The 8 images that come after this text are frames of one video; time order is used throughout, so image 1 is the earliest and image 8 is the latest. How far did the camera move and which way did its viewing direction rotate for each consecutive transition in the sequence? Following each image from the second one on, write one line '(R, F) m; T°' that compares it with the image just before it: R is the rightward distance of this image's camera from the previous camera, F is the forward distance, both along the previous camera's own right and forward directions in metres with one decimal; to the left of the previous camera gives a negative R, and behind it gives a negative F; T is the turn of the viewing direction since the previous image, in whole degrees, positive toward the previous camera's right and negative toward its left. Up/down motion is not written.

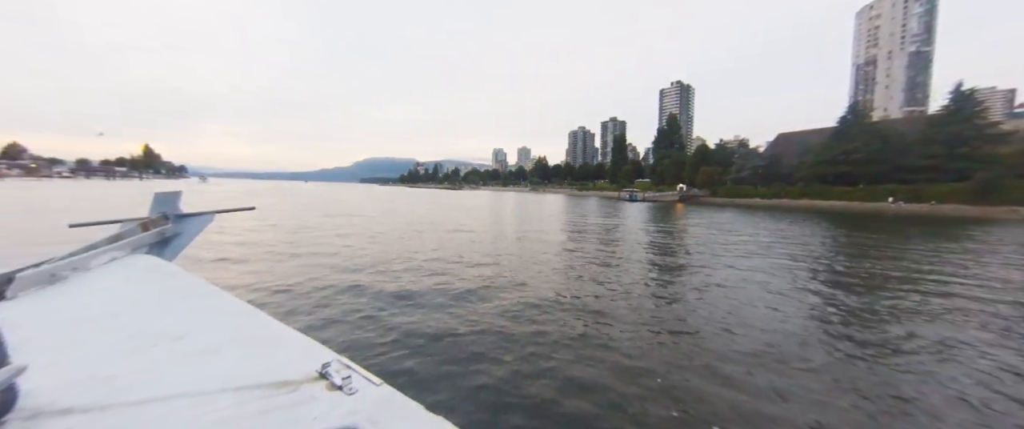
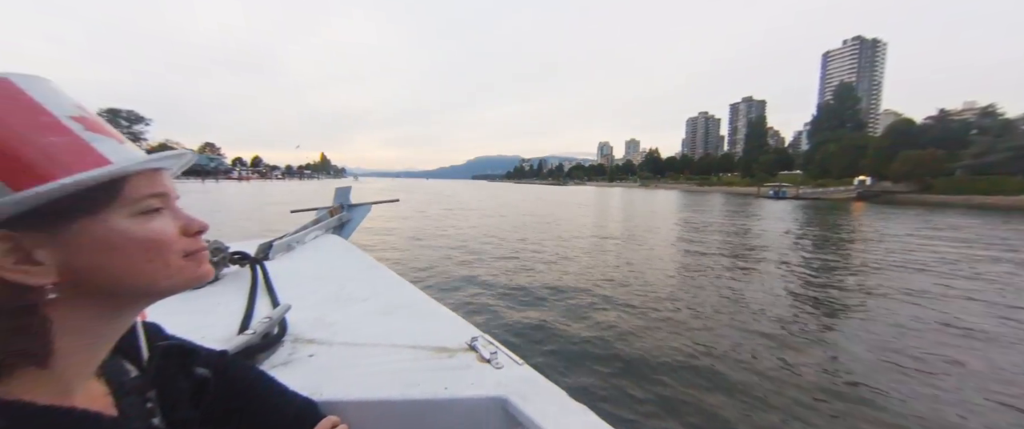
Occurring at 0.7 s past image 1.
(-0.3, -0.1) m; -18°
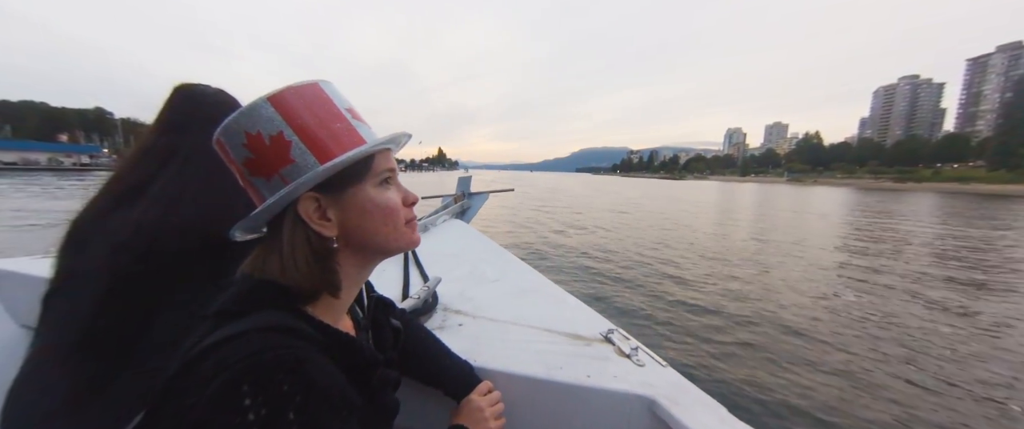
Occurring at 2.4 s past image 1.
(-0.4, 0.0) m; -18°
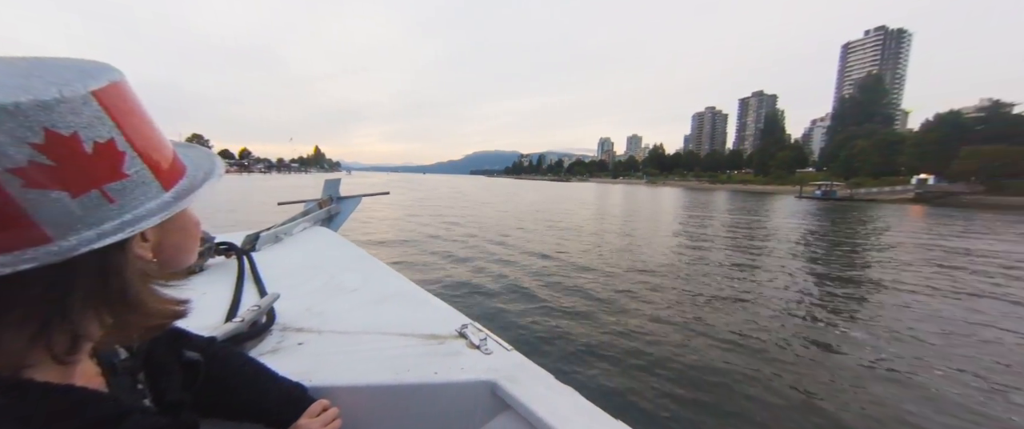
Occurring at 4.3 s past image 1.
(+0.4, -0.2) m; +18°
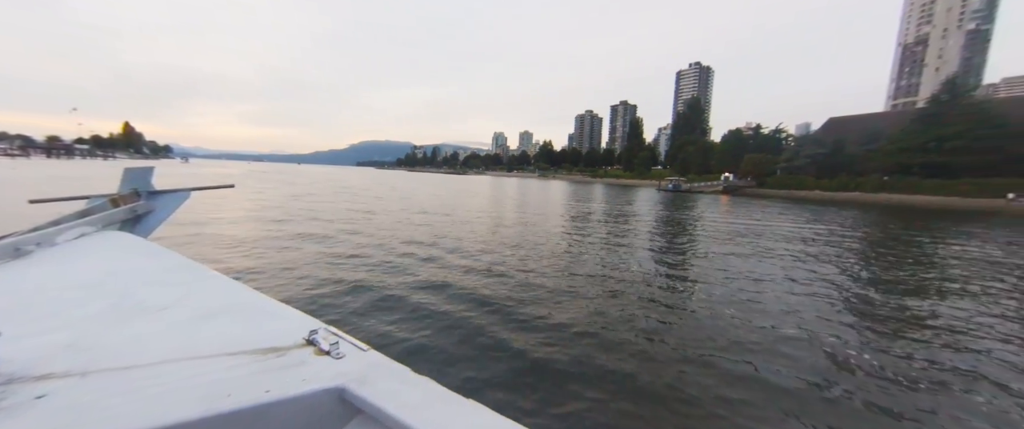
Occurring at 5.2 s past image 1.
(+0.4, +0.1) m; +17°
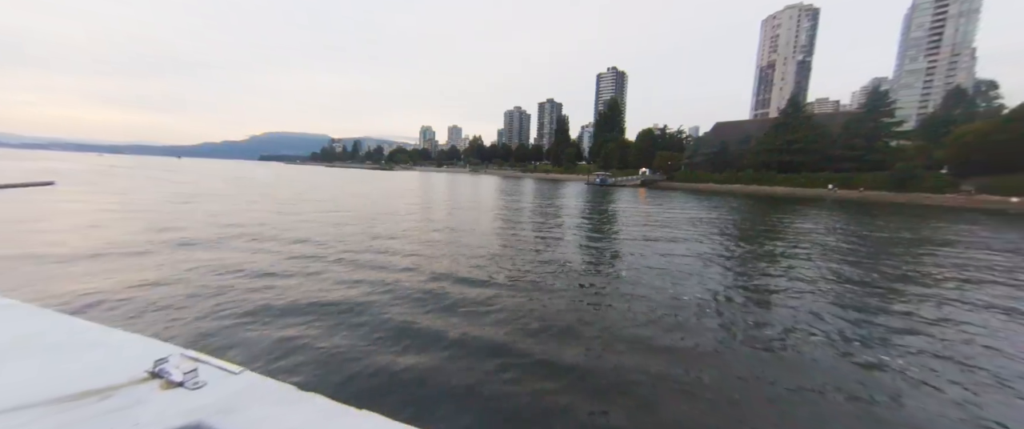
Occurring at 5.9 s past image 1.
(-1.6, +0.3) m; +14°
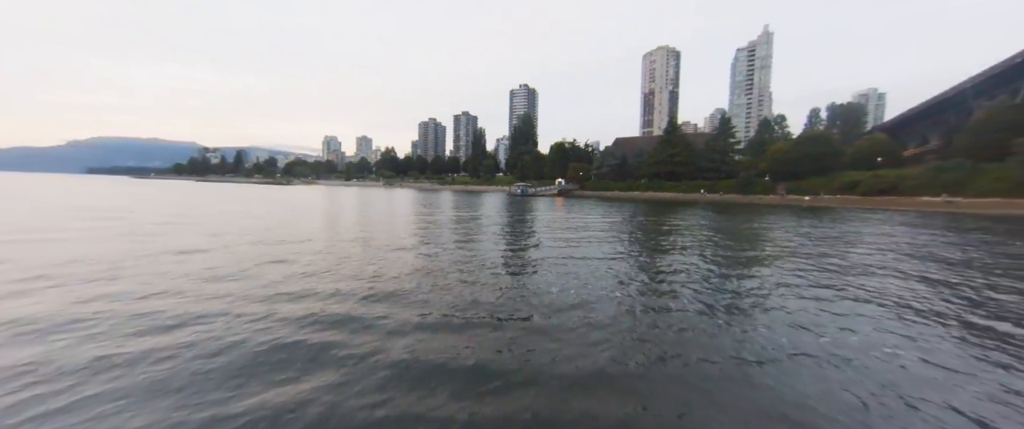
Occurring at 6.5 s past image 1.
(-2.6, +0.3) m; +17°
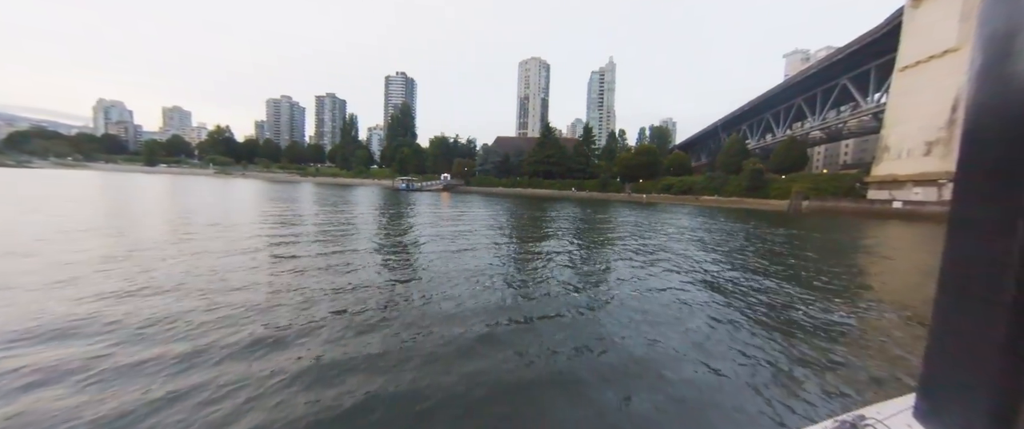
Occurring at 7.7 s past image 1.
(-2.0, +0.9) m; +23°
